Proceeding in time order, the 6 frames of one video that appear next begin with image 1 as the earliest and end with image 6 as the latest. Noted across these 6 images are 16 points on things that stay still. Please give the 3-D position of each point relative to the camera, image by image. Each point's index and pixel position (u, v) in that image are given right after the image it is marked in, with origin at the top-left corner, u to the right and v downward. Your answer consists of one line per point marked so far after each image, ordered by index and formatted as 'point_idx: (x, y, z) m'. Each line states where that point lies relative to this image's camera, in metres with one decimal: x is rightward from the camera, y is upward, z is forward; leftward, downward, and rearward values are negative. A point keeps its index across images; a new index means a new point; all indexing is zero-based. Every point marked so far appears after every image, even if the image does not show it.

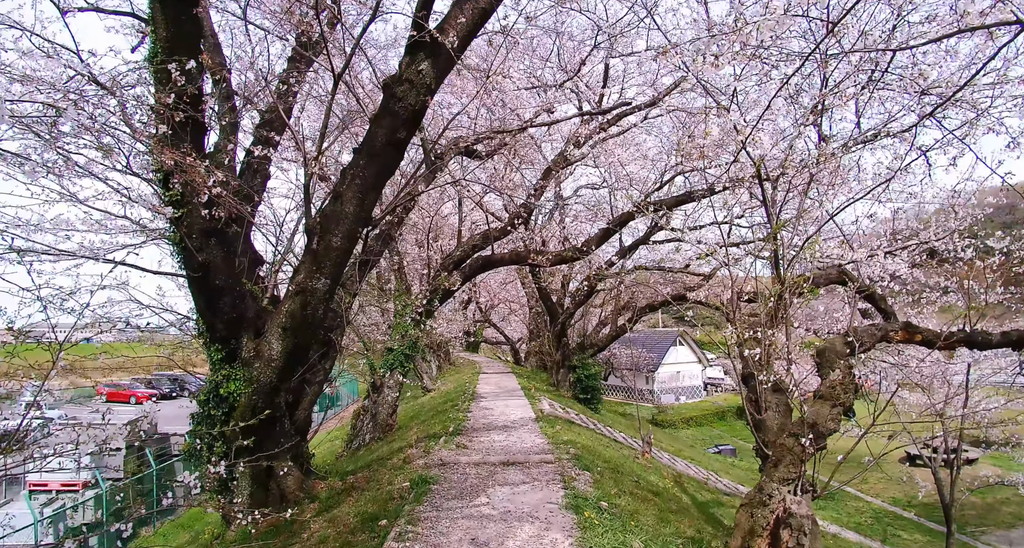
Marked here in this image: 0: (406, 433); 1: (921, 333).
0: (-1.8, -2.8, +9.0) m
1: (+4.6, -0.7, +5.9) m
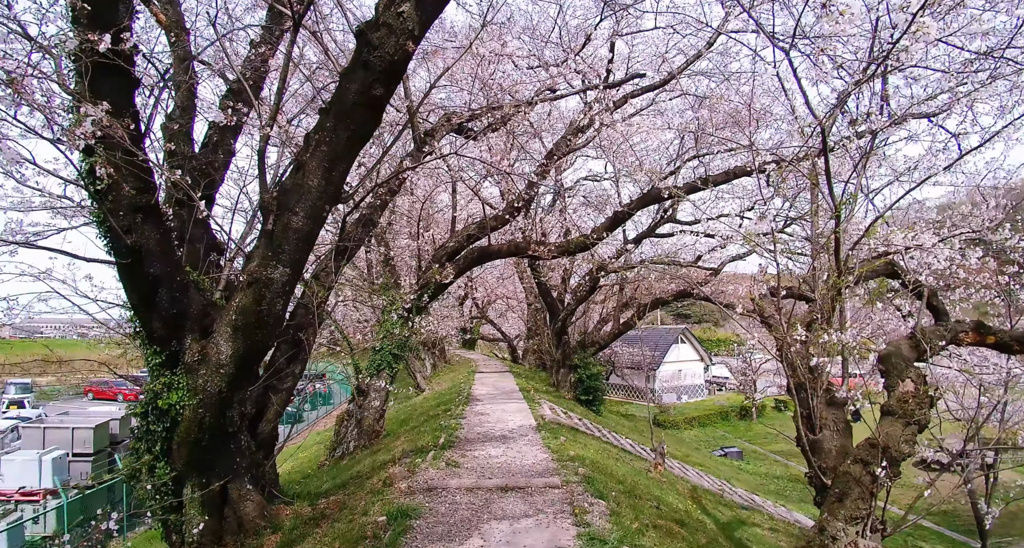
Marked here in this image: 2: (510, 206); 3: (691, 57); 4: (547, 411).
0: (-1.8, -2.6, +8.0) m
1: (+4.6, -0.6, +5.0) m
2: (-0.1, +1.3, +10.2) m
3: (+3.3, +4.0, +9.7) m
4: (+0.6, -2.5, +9.5) m
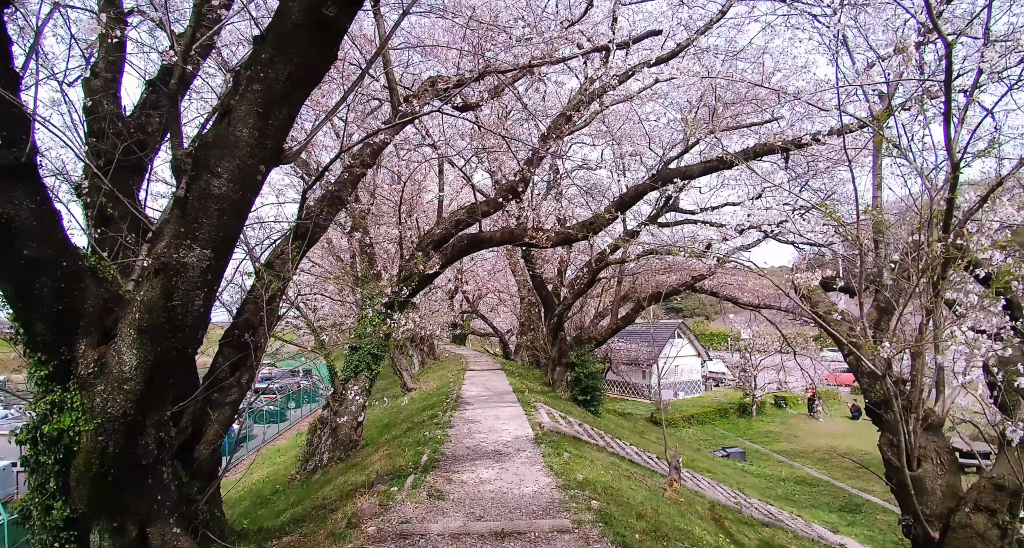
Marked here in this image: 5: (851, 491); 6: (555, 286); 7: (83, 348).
0: (-1.9, -2.5, +7.0) m
1: (+4.6, -0.5, +4.1) m
2: (-0.2, +1.5, +9.1) m
3: (+3.2, +4.2, +8.6) m
4: (+0.5, -2.3, +8.5) m
5: (+10.5, -6.8, +16.1) m
6: (+1.3, -0.4, +15.9) m
7: (-2.8, -0.5, +3.4) m
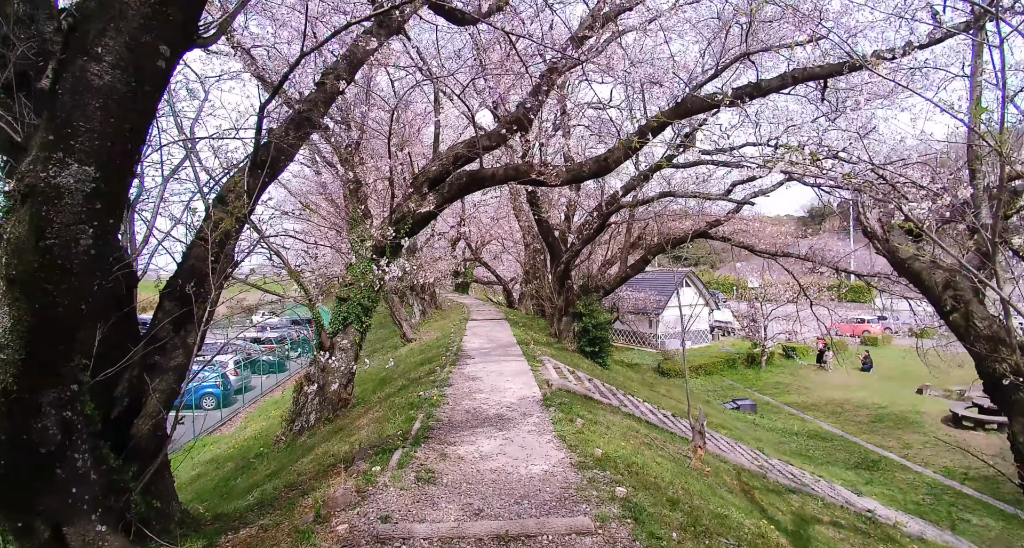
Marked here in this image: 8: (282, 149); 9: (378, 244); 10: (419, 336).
0: (-1.9, -1.8, +6.3) m
1: (+4.7, -0.1, +3.1) m
2: (-0.1, +2.4, +8.0) m
3: (+3.3, +5.0, +7.2) m
4: (+0.6, -1.5, +7.8) m
5: (+10.6, -5.2, +15.7) m
6: (+1.4, +1.2, +15.0) m
7: (-2.8, -0.1, +2.6) m
8: (-2.0, +1.1, +4.4) m
9: (-2.0, +0.4, +7.7) m
10: (-2.9, -2.0, +16.5) m
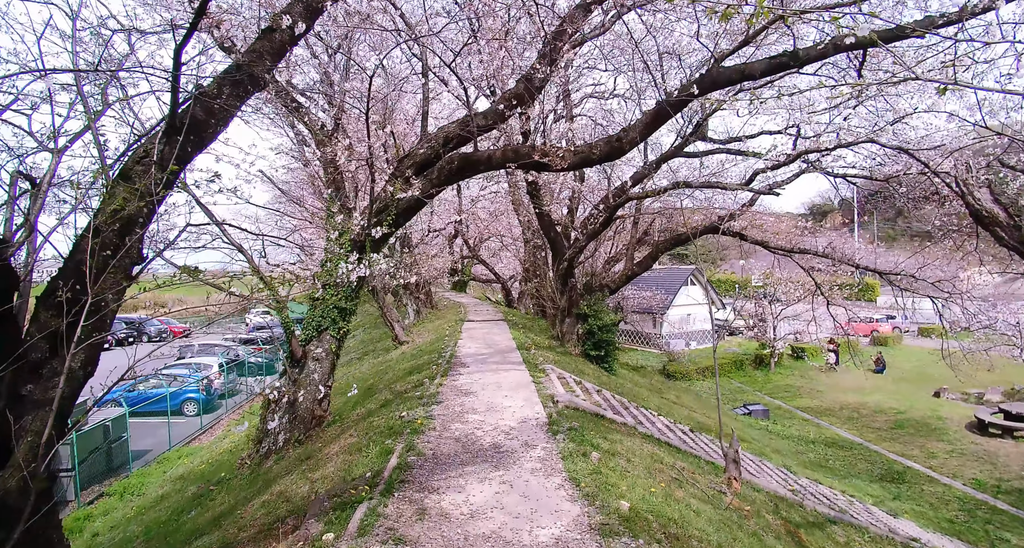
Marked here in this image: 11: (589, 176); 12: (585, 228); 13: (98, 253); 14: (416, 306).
0: (-1.9, -1.8, +5.3) m
1: (+4.7, -0.1, +2.1) m
2: (-0.1, +2.4, +7.0) m
3: (+3.3, +5.0, +6.2) m
4: (+0.6, -1.5, +6.8) m
5: (+10.6, -5.1, +14.7) m
6: (+1.4, +1.2, +14.0) m
7: (-2.8, -0.1, +1.5) m
8: (-2.0, +1.1, +3.4) m
9: (-2.0, +0.5, +6.7) m
10: (-3.0, -1.9, +15.5) m
11: (+2.0, +2.5, +13.6) m
12: (+1.8, +1.2, +13.1) m
13: (-2.3, +0.1, +2.9) m
14: (-3.5, -1.2, +19.3) m
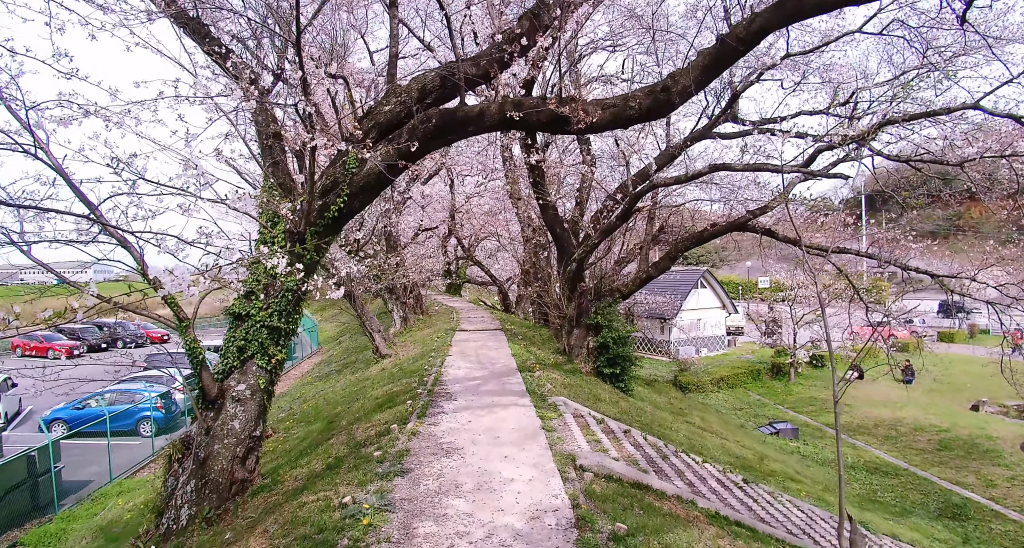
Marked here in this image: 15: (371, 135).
0: (-1.8, -1.8, +3.3) m
1: (+4.7, -0.1, +0.2) m
2: (-0.1, +2.3, +5.1) m
3: (+3.3, +5.0, +4.3) m
4: (+0.6, -1.5, +4.8) m
5: (+10.6, -5.2, +12.8) m
6: (+1.3, +1.2, +12.0) m
7: (-2.7, -0.2, -0.4) m
8: (-1.9, +1.0, +1.5) m
9: (-2.0, +0.4, +4.7) m
10: (-3.0, -2.0, +13.6) m
11: (+2.0, +2.5, +11.6) m
12: (+1.8, +1.1, +11.1) m
13: (-2.3, +0.1, +1.0) m
14: (-3.6, -1.3, +17.3) m
15: (-1.3, +1.3, +4.7) m
